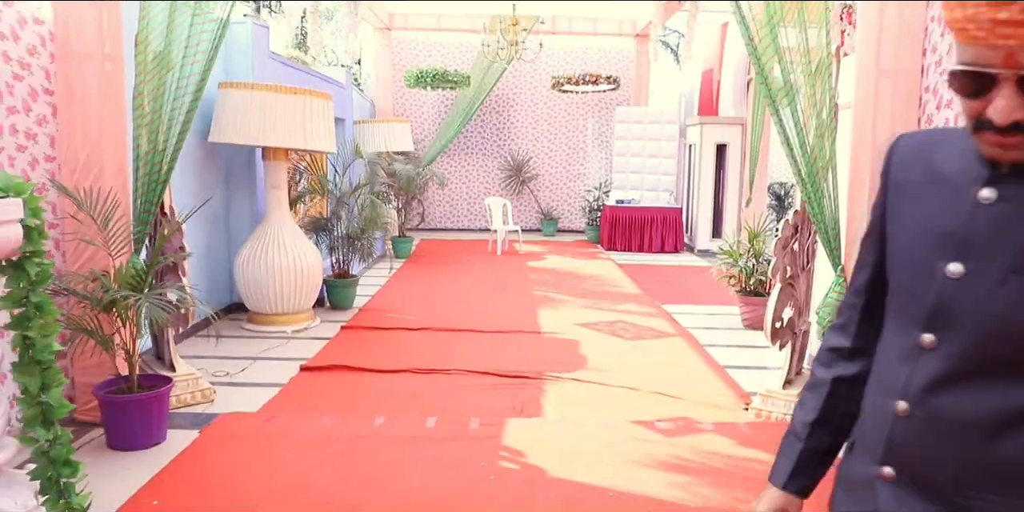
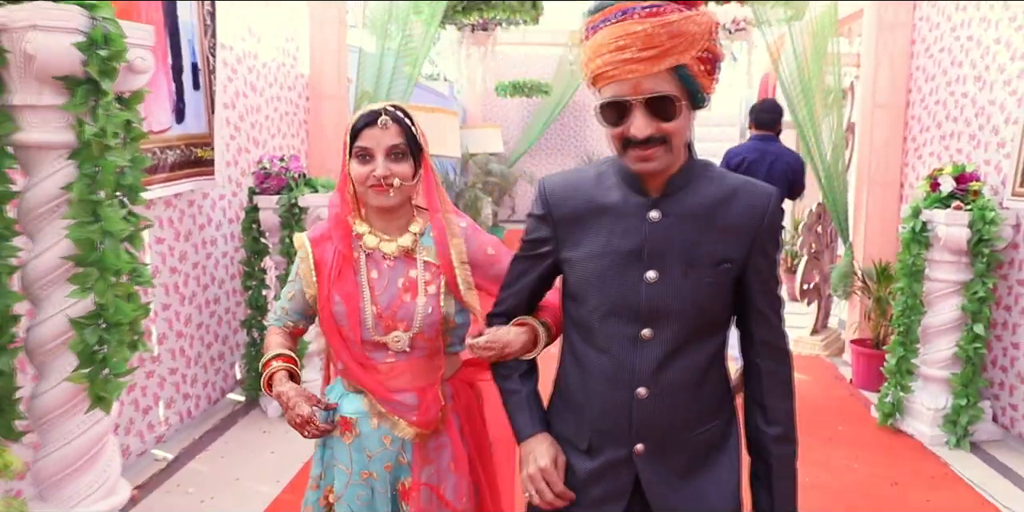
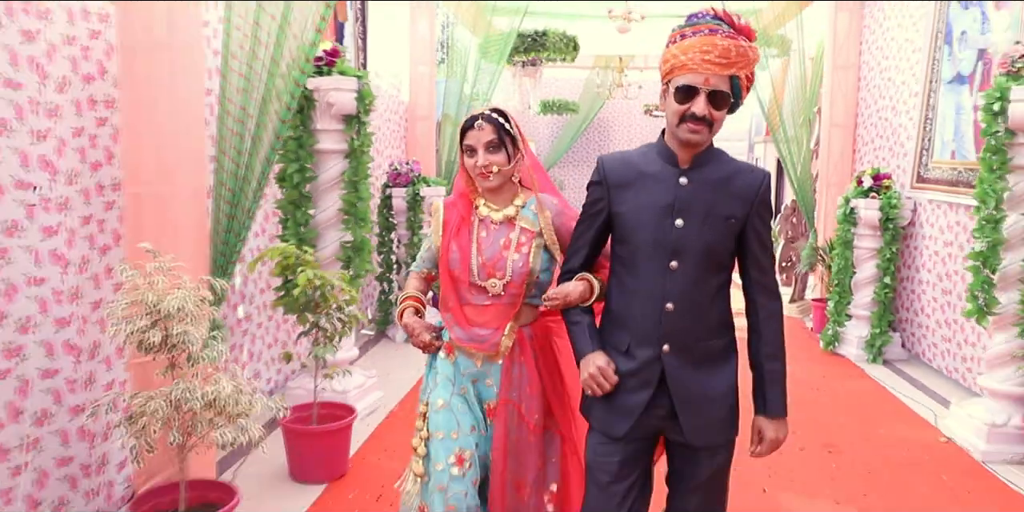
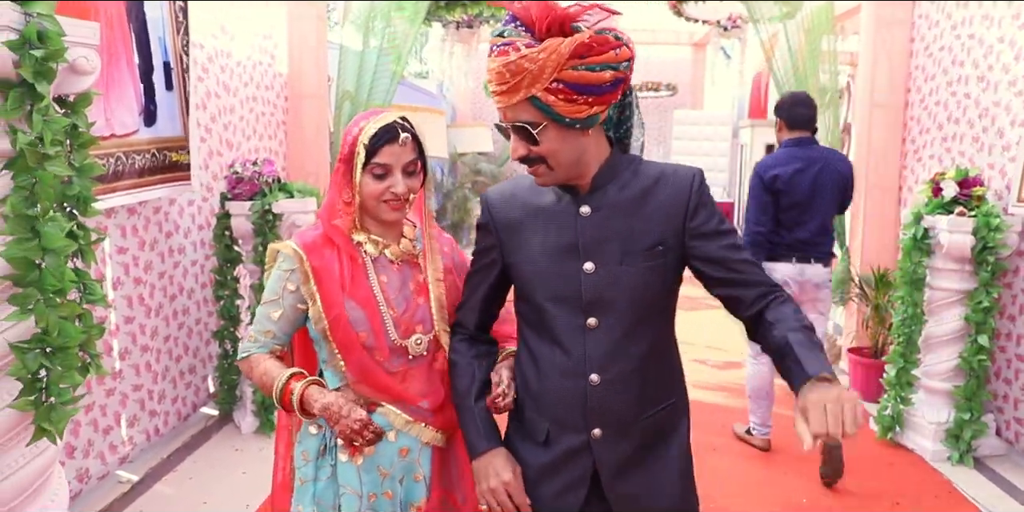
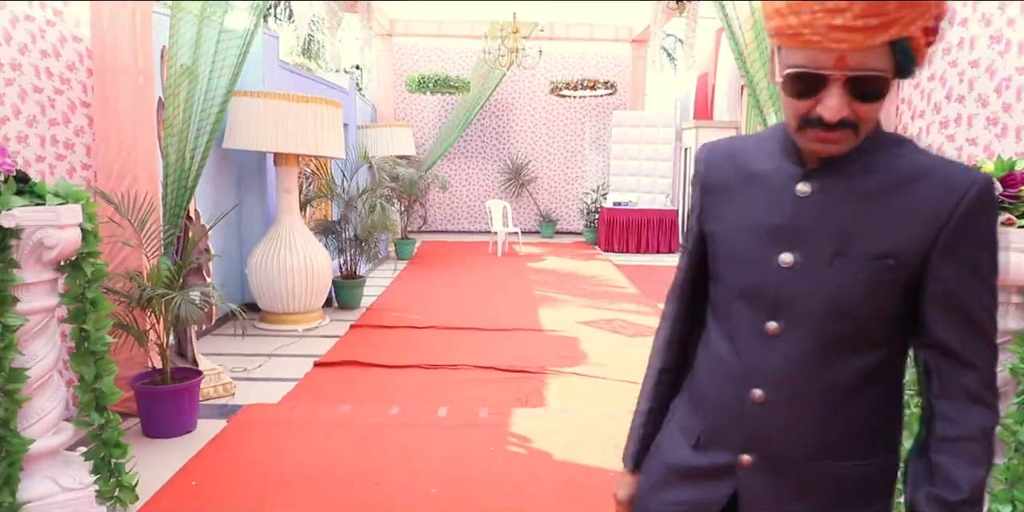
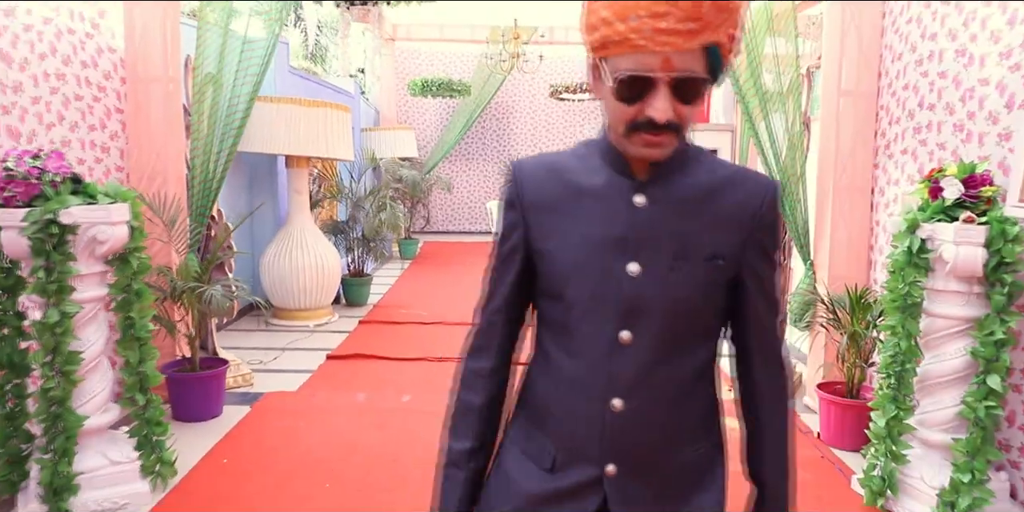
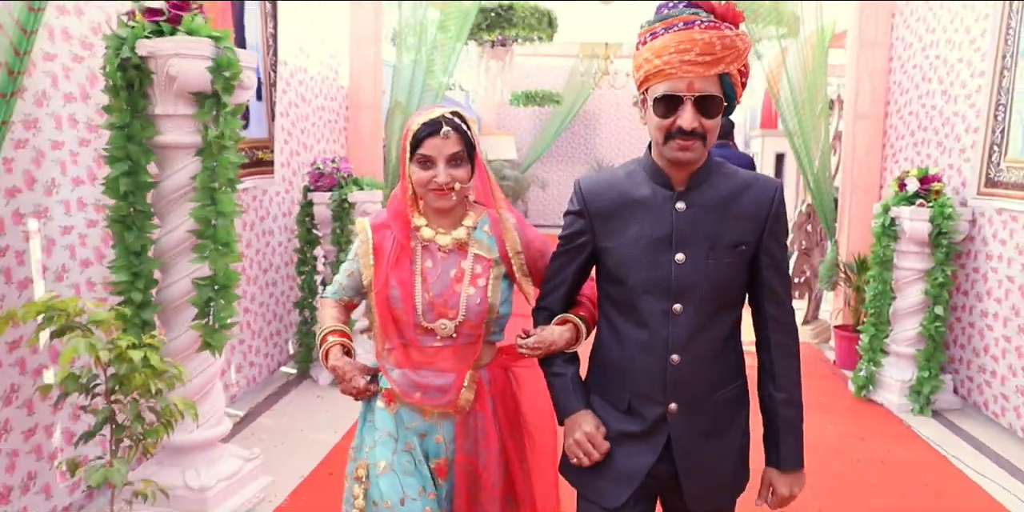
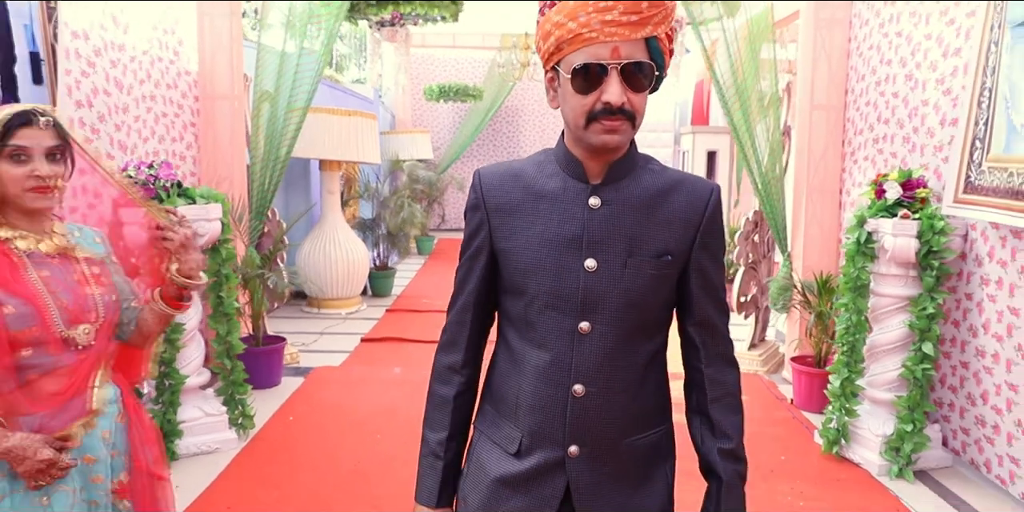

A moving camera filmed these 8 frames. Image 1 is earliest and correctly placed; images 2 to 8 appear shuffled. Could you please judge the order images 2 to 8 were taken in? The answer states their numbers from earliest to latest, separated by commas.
5, 6, 8, 4, 2, 7, 3
